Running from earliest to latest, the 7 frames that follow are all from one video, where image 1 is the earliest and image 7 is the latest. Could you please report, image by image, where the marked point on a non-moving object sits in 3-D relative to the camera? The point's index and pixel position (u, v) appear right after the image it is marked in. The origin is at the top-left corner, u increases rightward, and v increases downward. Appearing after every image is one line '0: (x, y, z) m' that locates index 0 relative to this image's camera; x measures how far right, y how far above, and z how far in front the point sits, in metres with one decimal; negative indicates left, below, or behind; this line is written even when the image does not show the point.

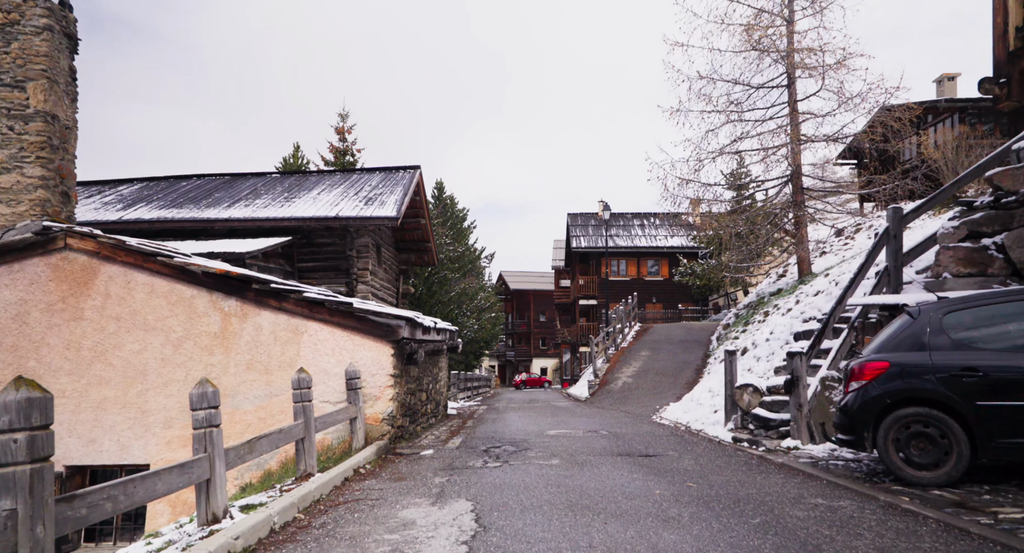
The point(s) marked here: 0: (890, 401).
0: (+3.3, -1.1, +5.7) m
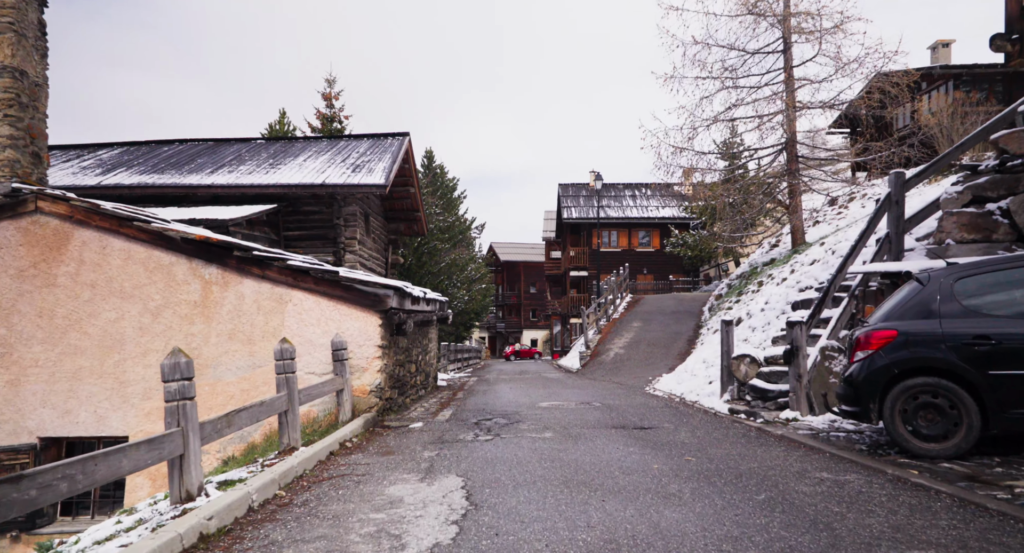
0: (+3.2, -0.8, +5.5) m
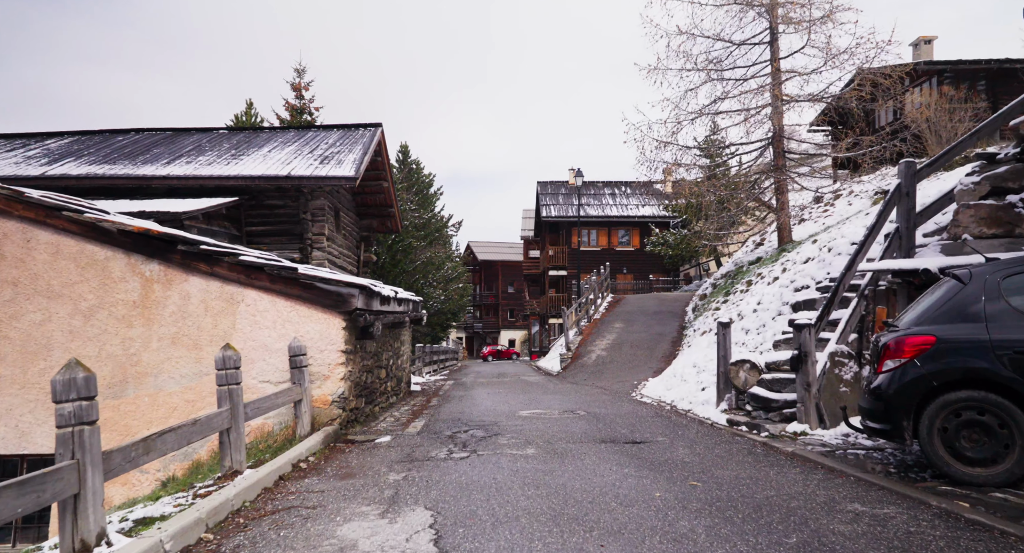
0: (+3.1, -0.8, +4.8) m
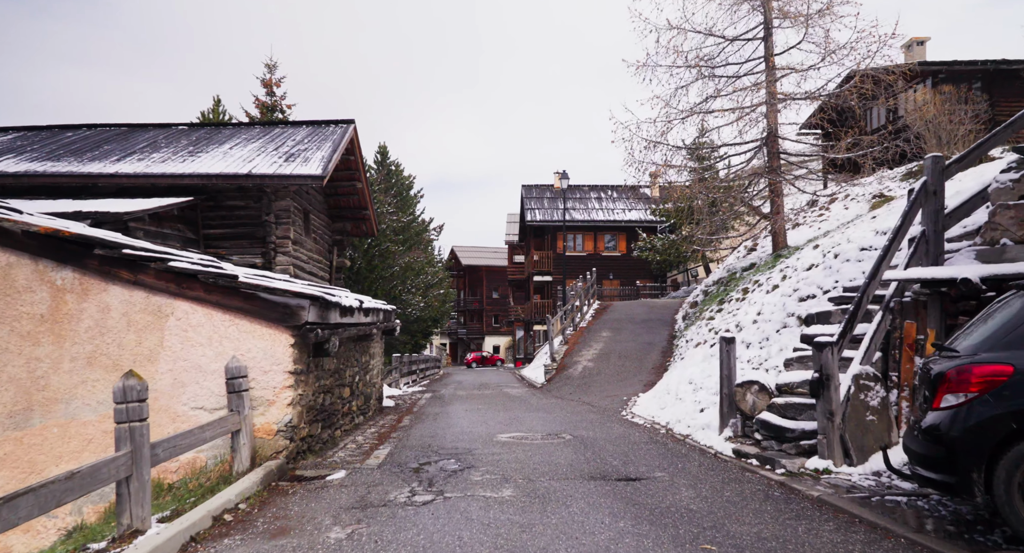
0: (+2.9, -0.9, +3.8) m
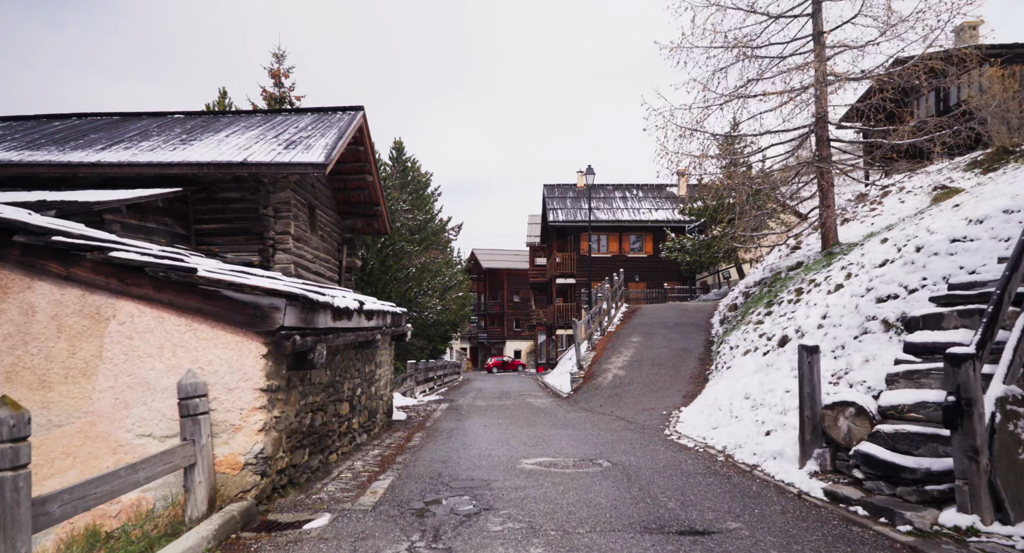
0: (+3.0, -0.8, +2.2) m
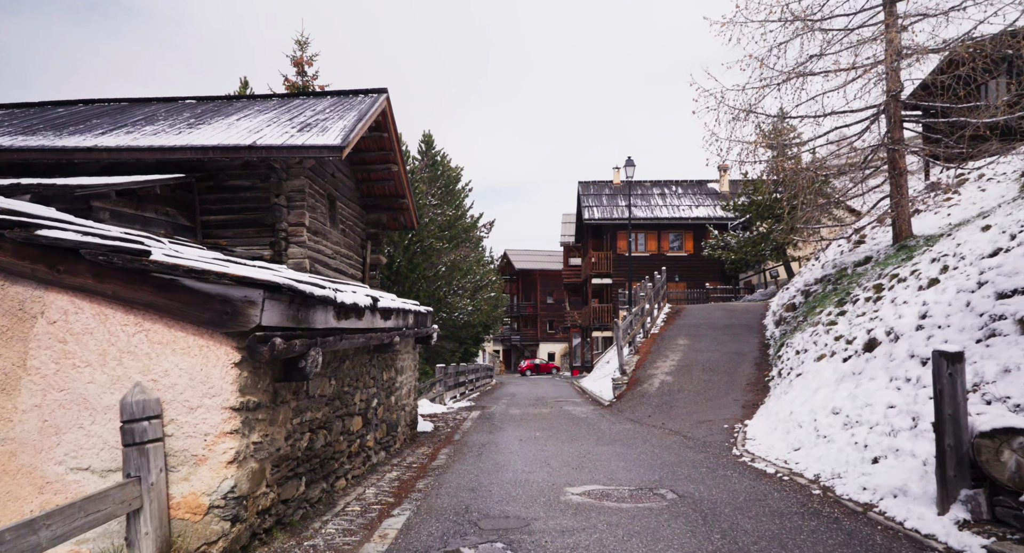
0: (+3.2, -0.6, +0.7) m
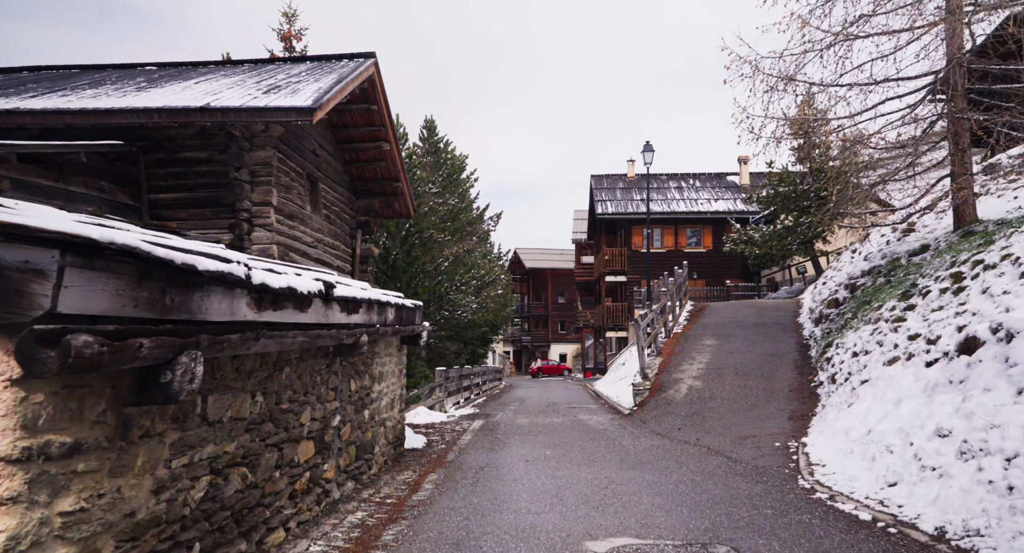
0: (+3.1, -0.4, -1.2) m
